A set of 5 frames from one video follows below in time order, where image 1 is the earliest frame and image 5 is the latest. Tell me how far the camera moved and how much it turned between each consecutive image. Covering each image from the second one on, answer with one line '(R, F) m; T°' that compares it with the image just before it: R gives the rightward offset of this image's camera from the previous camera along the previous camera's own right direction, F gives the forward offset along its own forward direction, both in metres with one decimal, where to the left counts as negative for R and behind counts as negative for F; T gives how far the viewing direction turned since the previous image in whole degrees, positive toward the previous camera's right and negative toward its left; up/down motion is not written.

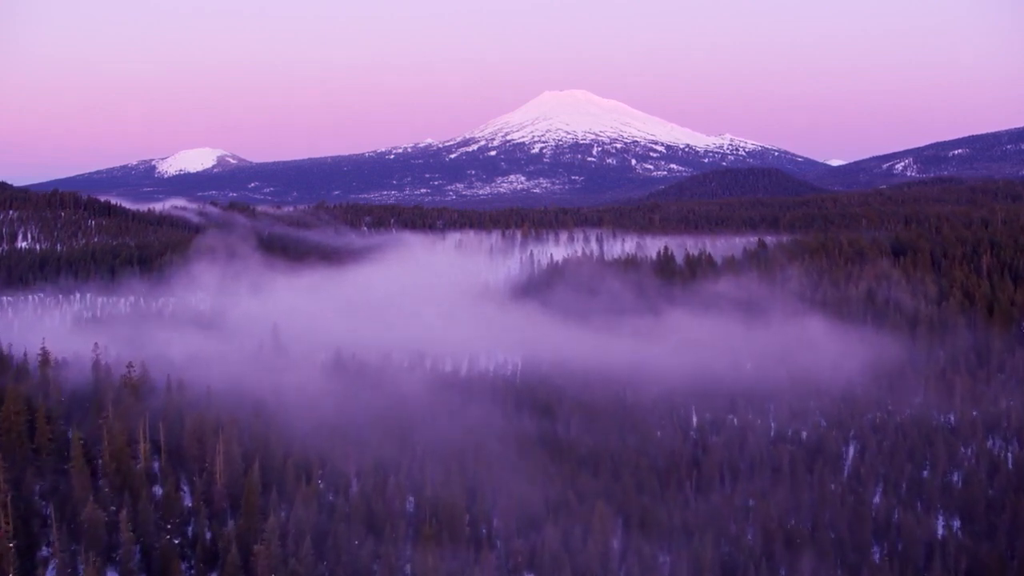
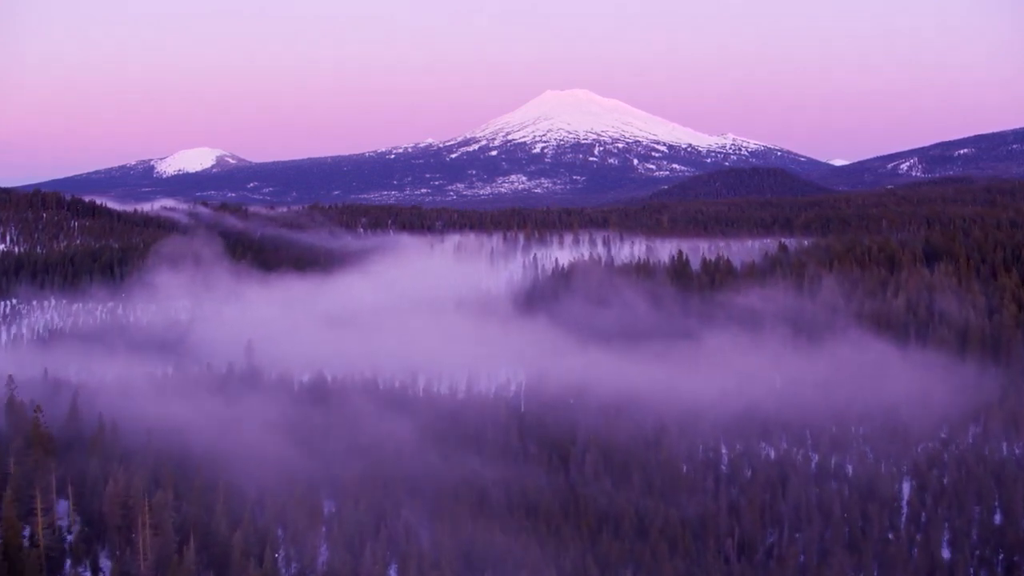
(-0.1, +3.3) m; 0°
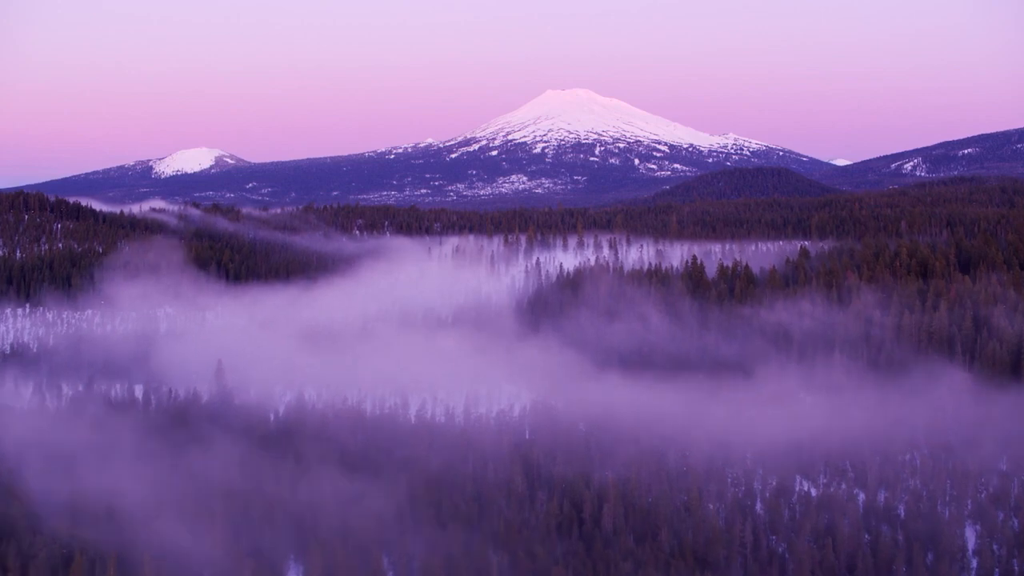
(-0.1, +3.0) m; 0°
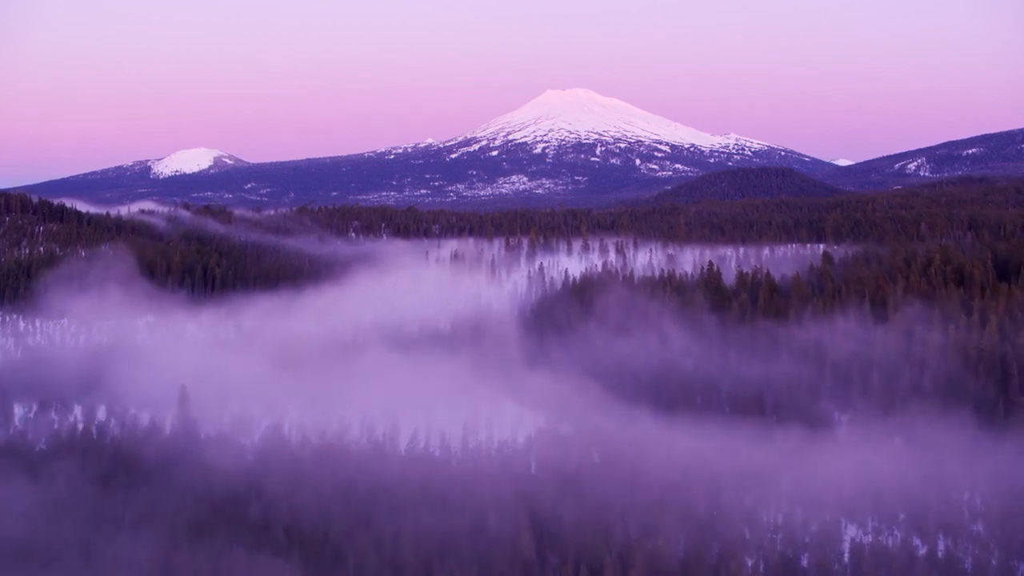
(-0.1, +2.8) m; 0°
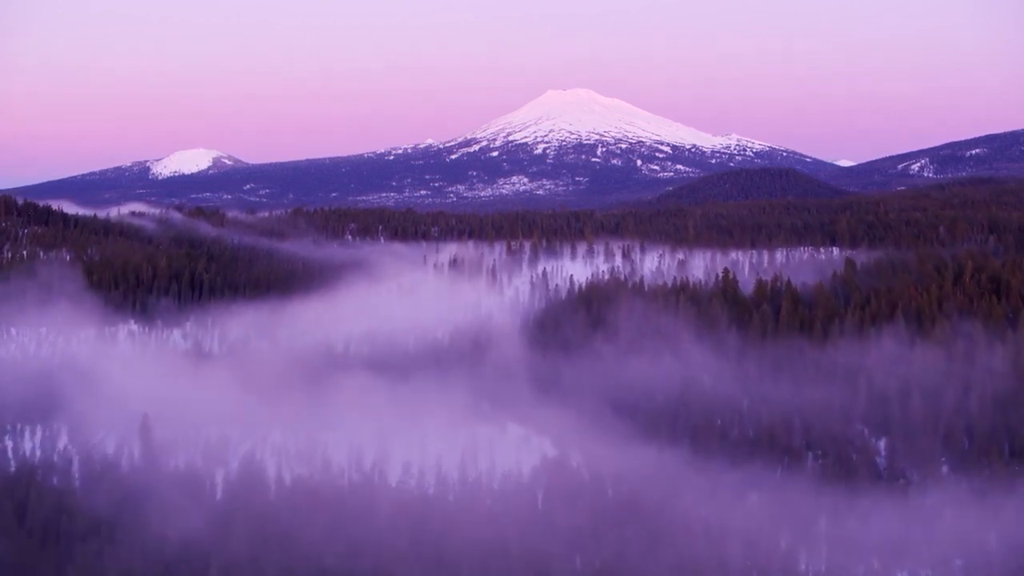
(-0.1, +2.3) m; 0°
